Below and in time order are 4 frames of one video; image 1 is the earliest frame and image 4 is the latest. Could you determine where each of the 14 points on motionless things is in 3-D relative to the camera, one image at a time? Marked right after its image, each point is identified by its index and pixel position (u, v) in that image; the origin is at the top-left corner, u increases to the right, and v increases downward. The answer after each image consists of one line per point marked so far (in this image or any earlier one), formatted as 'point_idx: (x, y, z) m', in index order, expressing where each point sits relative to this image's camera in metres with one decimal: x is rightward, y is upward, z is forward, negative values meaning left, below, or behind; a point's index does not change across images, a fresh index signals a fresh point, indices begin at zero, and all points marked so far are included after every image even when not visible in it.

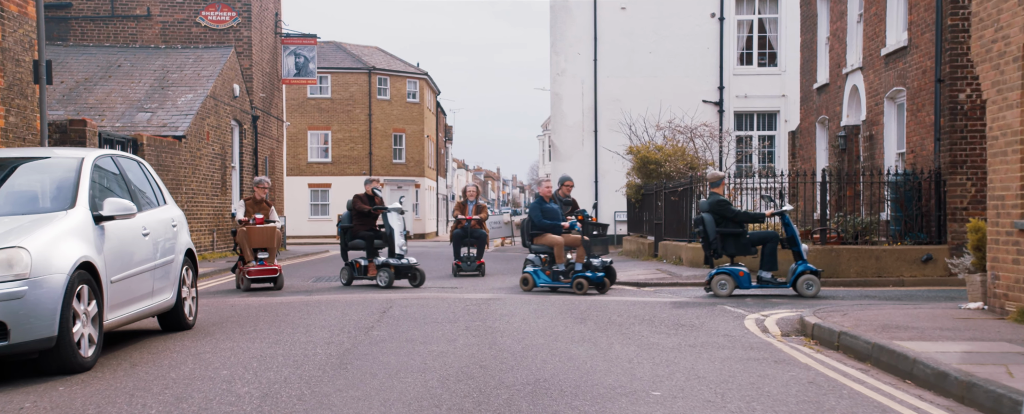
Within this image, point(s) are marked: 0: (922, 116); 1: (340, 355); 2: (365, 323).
0: (+6.0, +1.3, +15.3) m
1: (-1.3, -1.1, +7.6) m
2: (-1.4, -1.1, +9.7) m
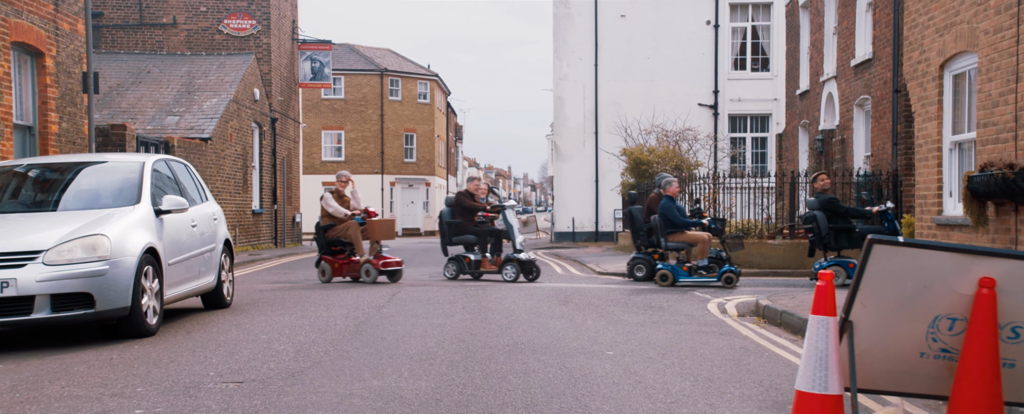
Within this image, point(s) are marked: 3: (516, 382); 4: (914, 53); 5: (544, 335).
0: (+6.0, +1.4, +16.8) m
1: (-1.4, -1.1, +9.3) m
2: (-1.5, -1.1, +11.3) m
3: (0.0, -1.1, +6.4) m
4: (+4.4, +1.7, +11.4) m
5: (+0.3, -1.1, +8.9) m
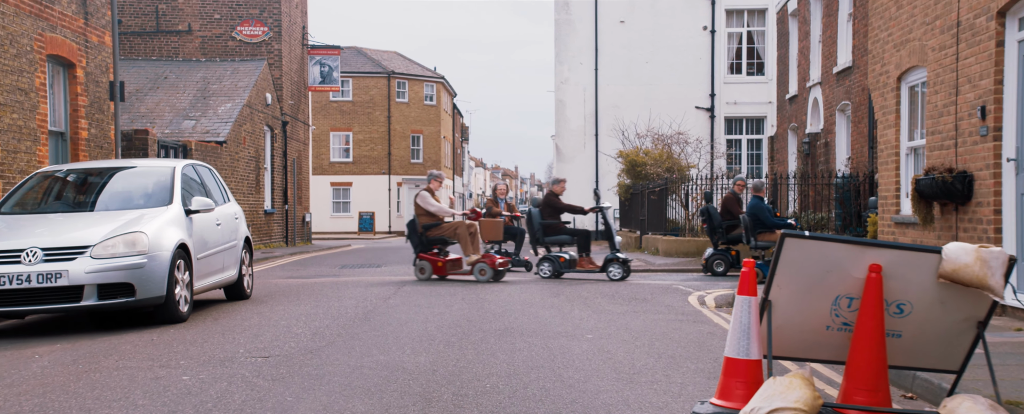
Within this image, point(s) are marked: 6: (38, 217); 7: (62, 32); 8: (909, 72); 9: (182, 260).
0: (+6.0, +1.4, +17.9) m
1: (-1.5, -1.1, +10.3) m
2: (-1.5, -1.1, +12.4) m
3: (-0.1, -1.1, +7.4) m
4: (+4.3, +1.7, +12.4) m
5: (+0.2, -1.1, +9.9) m
6: (-4.5, -0.1, +9.9) m
7: (-6.4, +2.5, +14.9) m
8: (+4.4, +1.5, +11.4) m
9: (-3.1, -0.5, +9.8) m
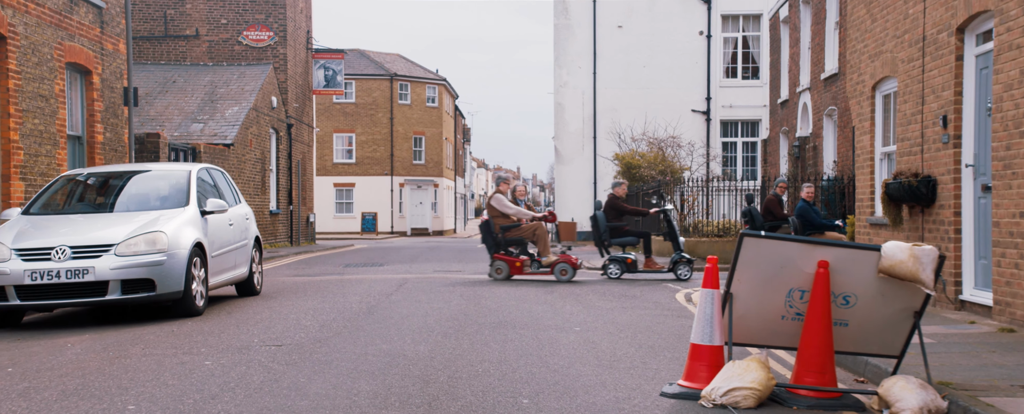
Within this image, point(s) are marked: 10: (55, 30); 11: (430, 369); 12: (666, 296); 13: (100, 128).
0: (+5.9, +1.3, +18.5) m
1: (-1.5, -1.1, +11.0) m
2: (-1.6, -1.1, +13.1) m
3: (-0.1, -1.1, +8.1) m
4: (+4.3, +1.7, +13.1) m
5: (+0.1, -1.1, +10.6) m
6: (-4.6, -0.1, +10.6) m
7: (-6.5, +2.5, +15.6) m
8: (+4.3, +1.5, +12.1) m
9: (-3.2, -0.5, +10.5) m
10: (-6.5, +2.5, +14.8) m
11: (-0.6, -1.1, +7.0) m
12: (+2.0, -1.2, +13.7) m
13: (-6.5, +1.2, +16.4) m
